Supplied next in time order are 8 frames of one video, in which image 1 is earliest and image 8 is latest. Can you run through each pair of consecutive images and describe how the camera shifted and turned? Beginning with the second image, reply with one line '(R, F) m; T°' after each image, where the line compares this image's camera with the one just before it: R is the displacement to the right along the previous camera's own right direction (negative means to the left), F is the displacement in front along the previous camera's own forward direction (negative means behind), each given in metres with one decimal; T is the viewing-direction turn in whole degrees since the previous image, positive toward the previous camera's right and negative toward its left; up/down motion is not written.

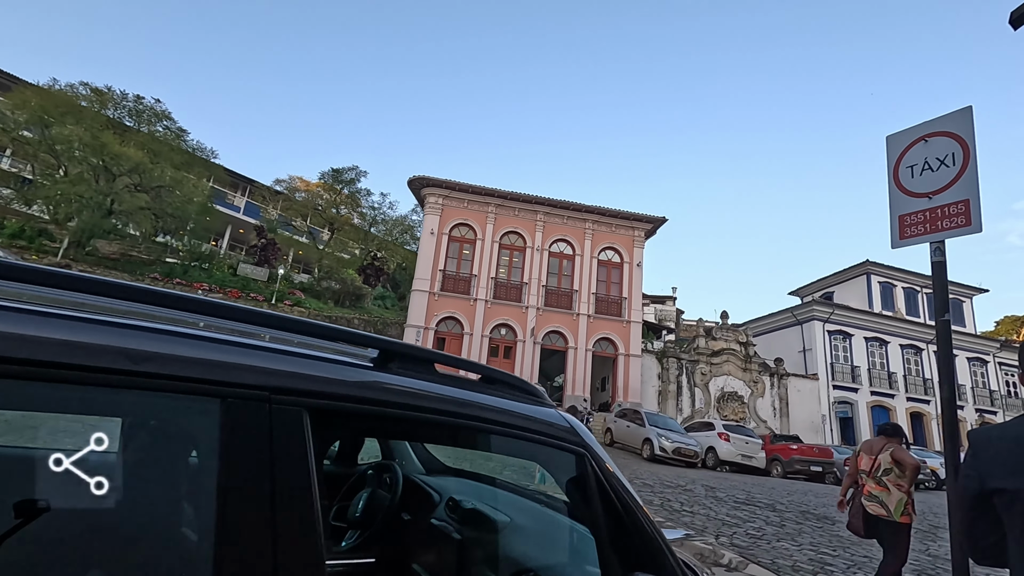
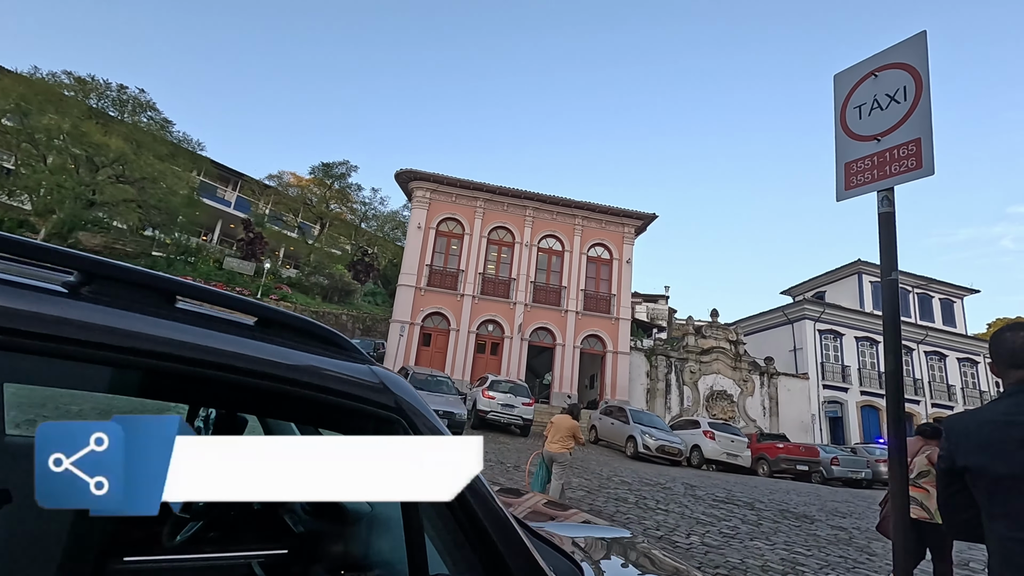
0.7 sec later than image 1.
(+0.4, +0.3) m; 0°
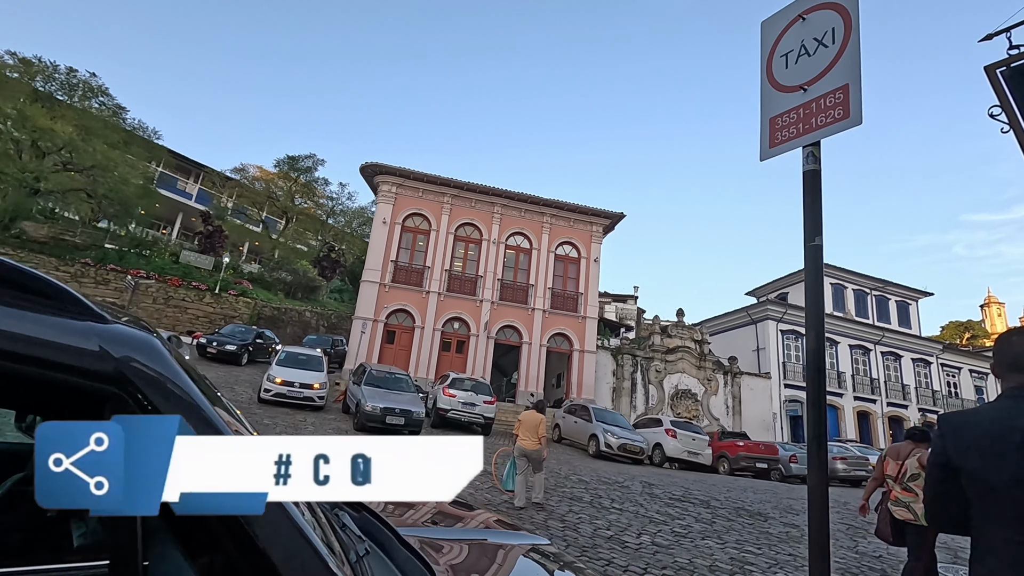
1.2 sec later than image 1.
(+0.3, +0.3) m; +3°
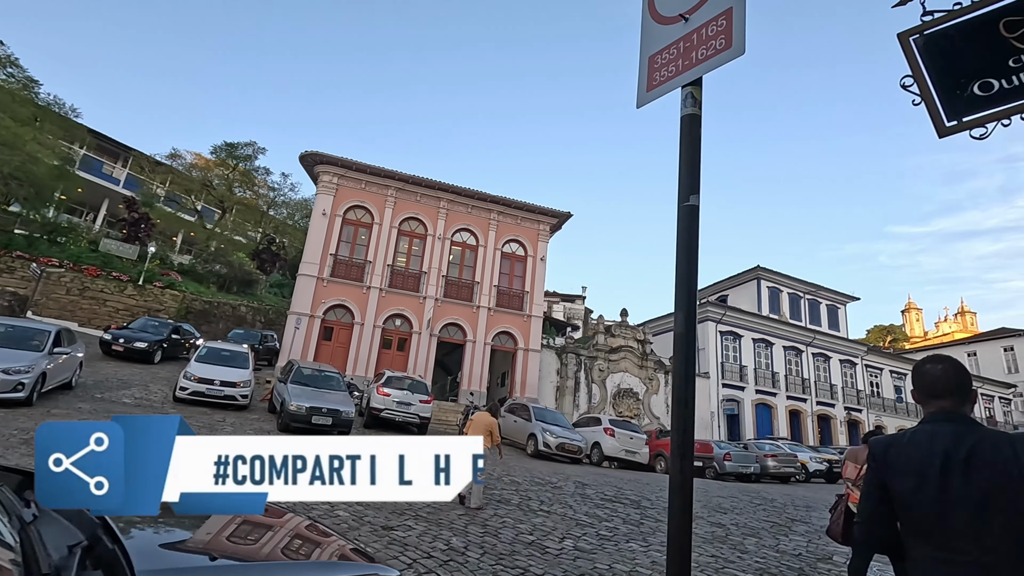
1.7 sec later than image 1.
(+0.3, +0.3) m; +5°
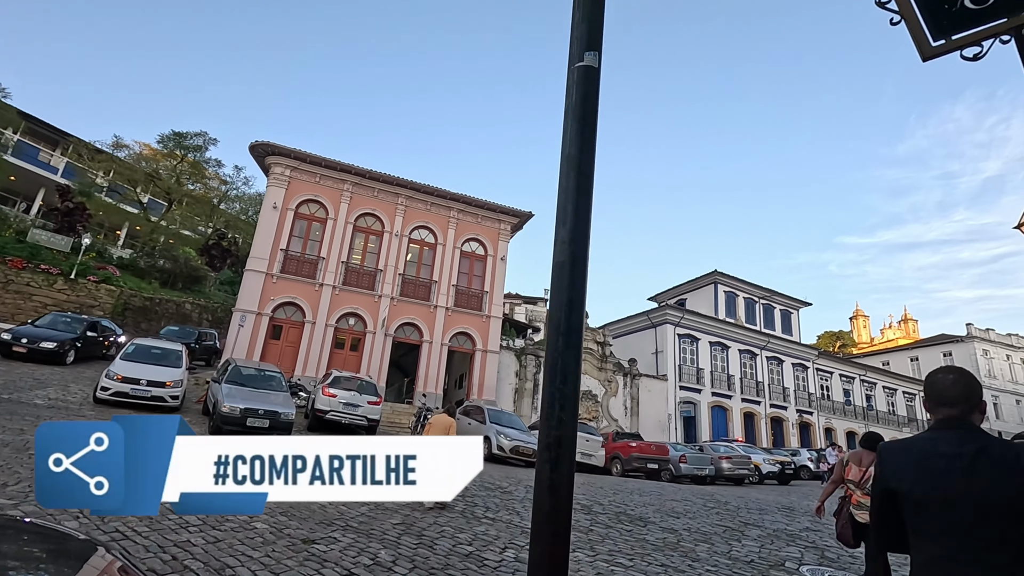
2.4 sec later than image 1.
(+0.2, +0.4) m; +4°
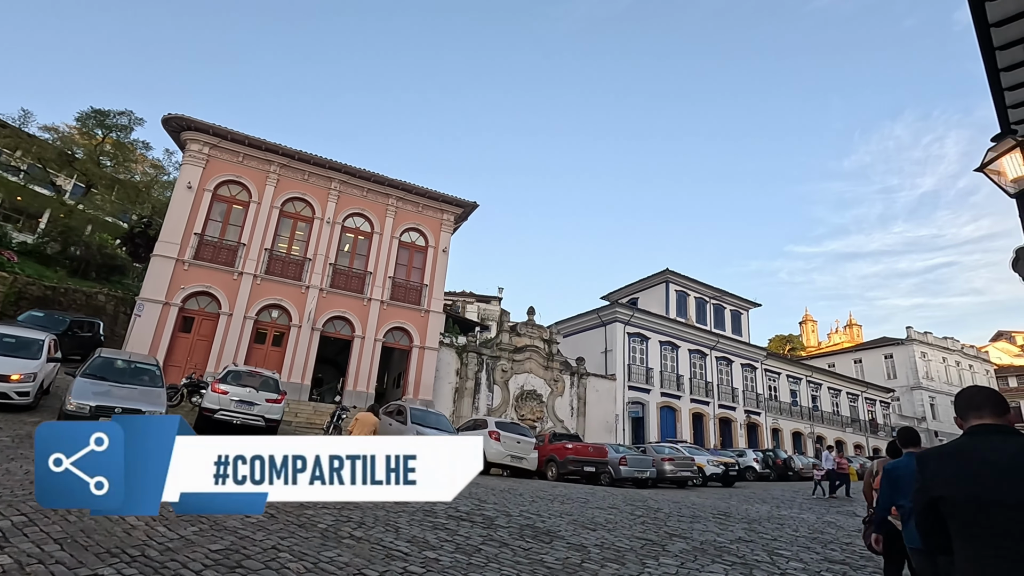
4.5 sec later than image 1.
(+0.9, +1.2) m; +4°
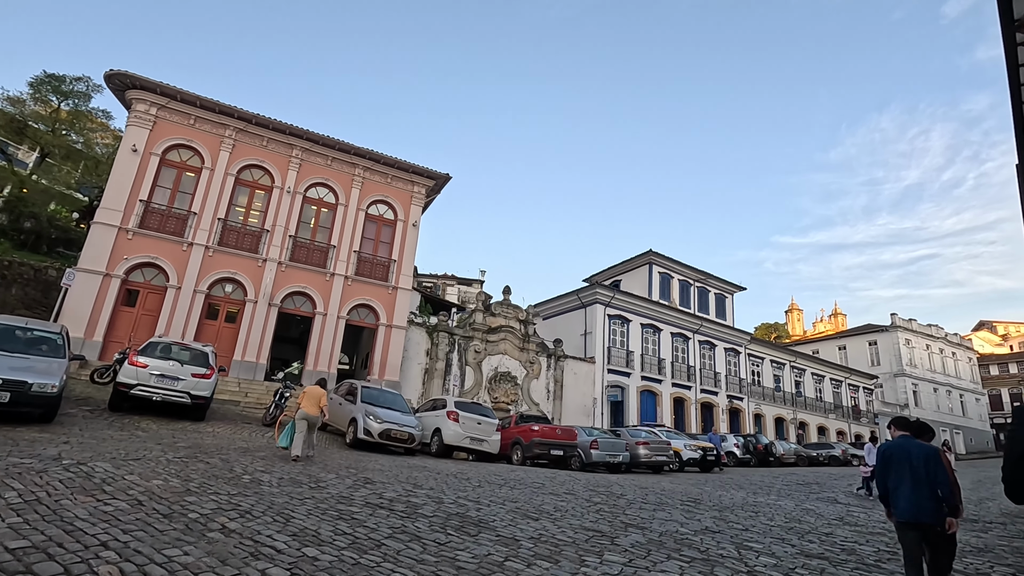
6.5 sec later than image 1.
(+0.7, +1.1) m; +1°
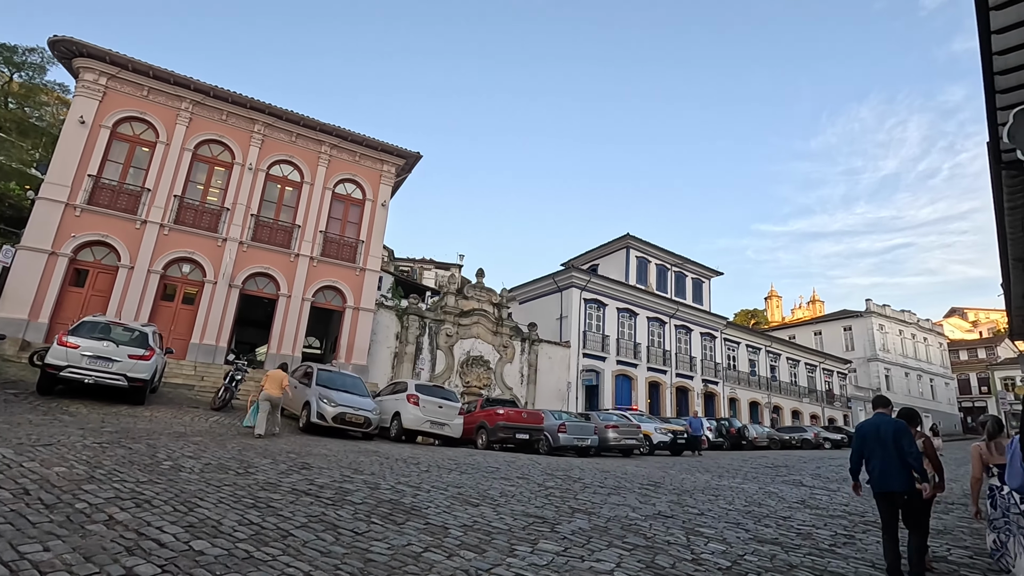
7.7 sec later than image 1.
(+0.5, +0.4) m; +2°
